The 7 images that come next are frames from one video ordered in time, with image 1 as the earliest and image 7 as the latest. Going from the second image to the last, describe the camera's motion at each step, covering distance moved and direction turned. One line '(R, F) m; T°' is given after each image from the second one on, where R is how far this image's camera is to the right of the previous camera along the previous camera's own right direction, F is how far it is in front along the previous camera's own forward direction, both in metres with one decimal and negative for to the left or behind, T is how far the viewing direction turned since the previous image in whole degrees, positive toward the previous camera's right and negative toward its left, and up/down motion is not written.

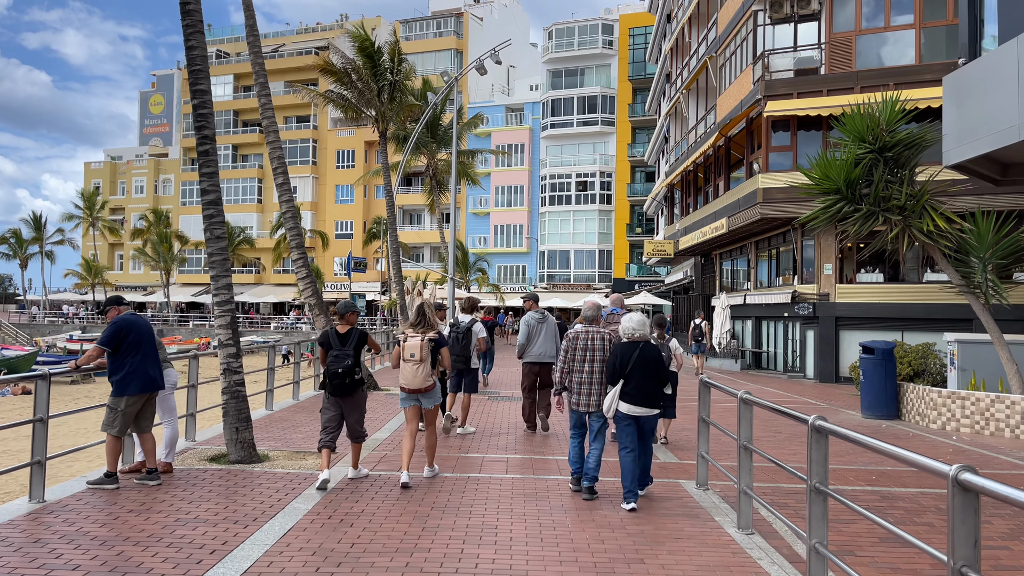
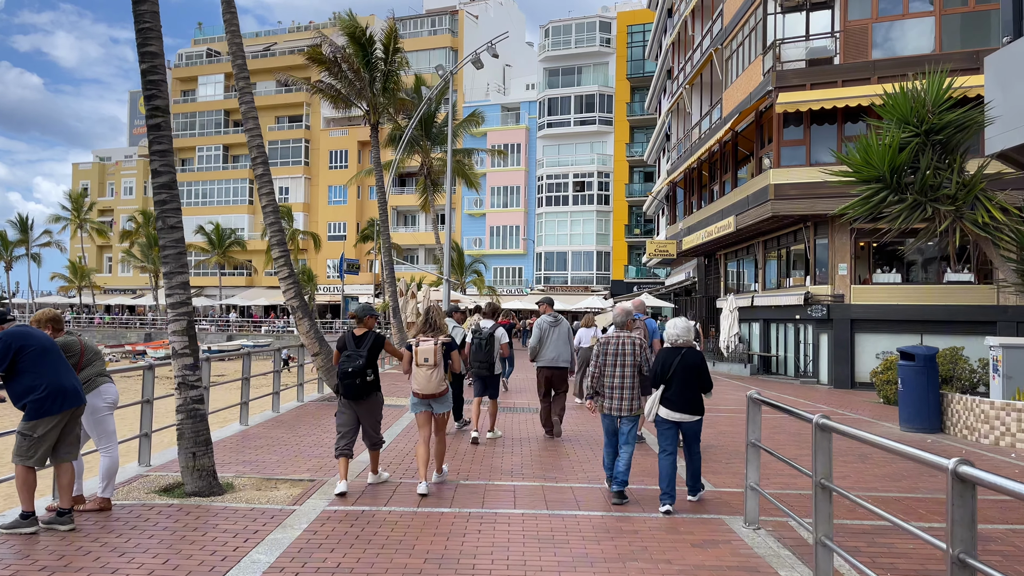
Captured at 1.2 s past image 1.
(-0.1, +1.1) m; 0°
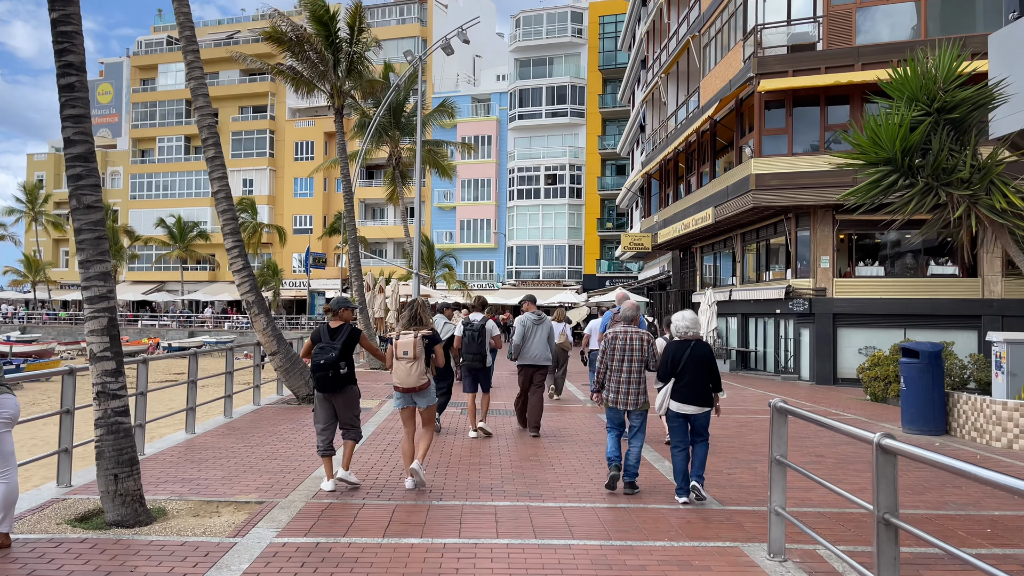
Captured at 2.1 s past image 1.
(-0.1, +0.9) m; +2°
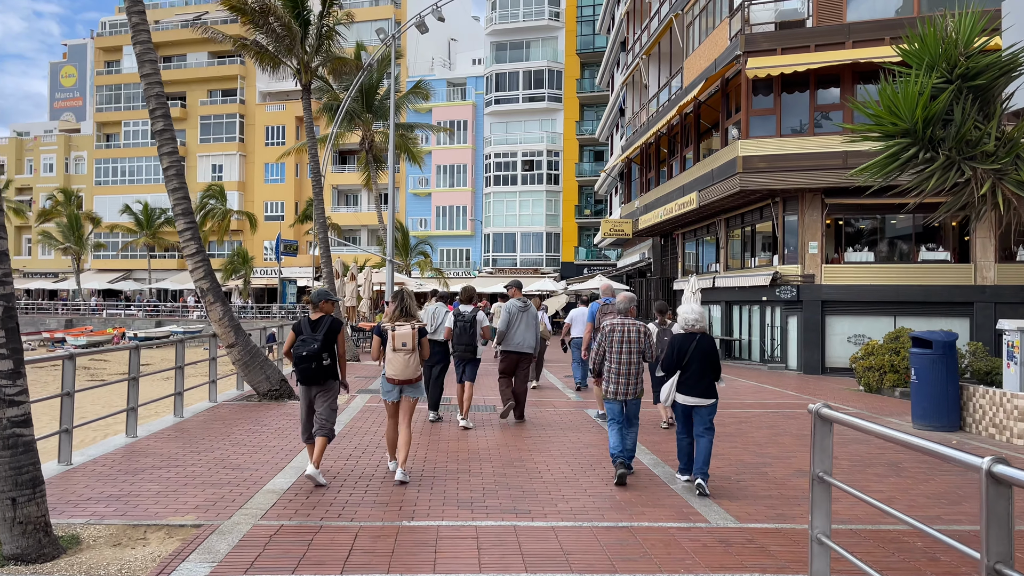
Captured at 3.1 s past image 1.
(0.0, +0.9) m; +2°
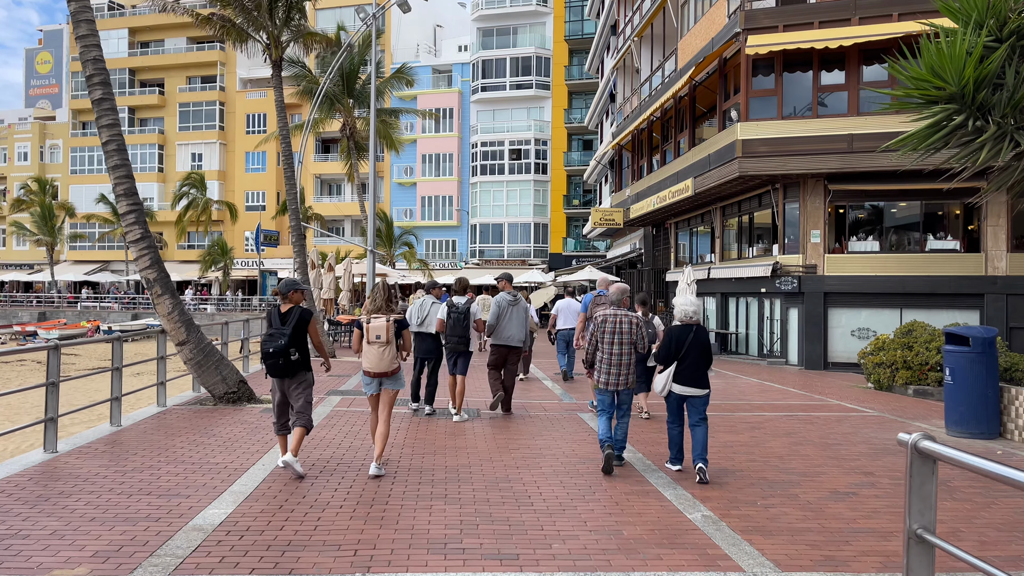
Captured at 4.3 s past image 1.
(0.0, +1.1) m; +1°
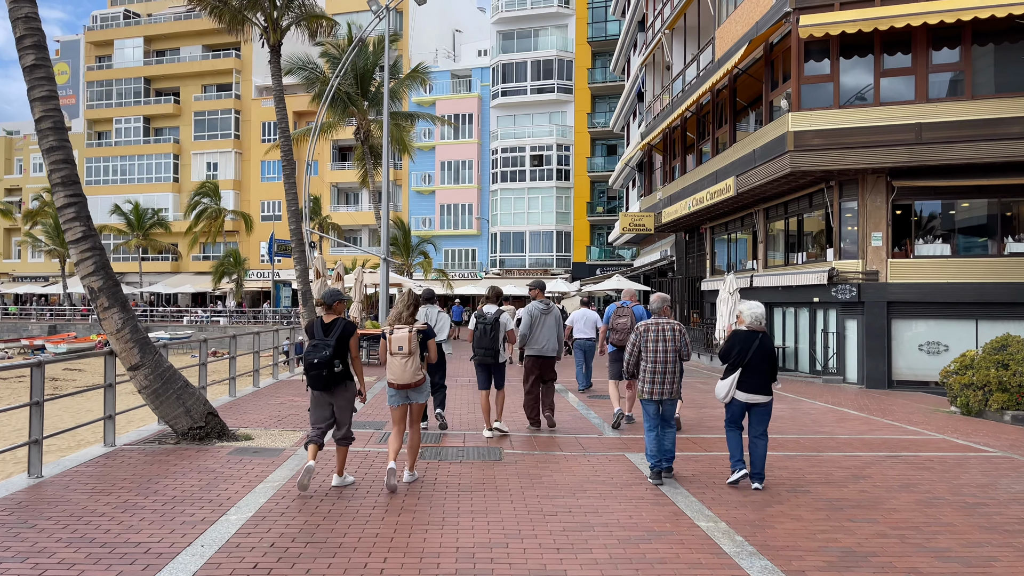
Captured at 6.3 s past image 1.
(-0.1, +1.8) m; -2°
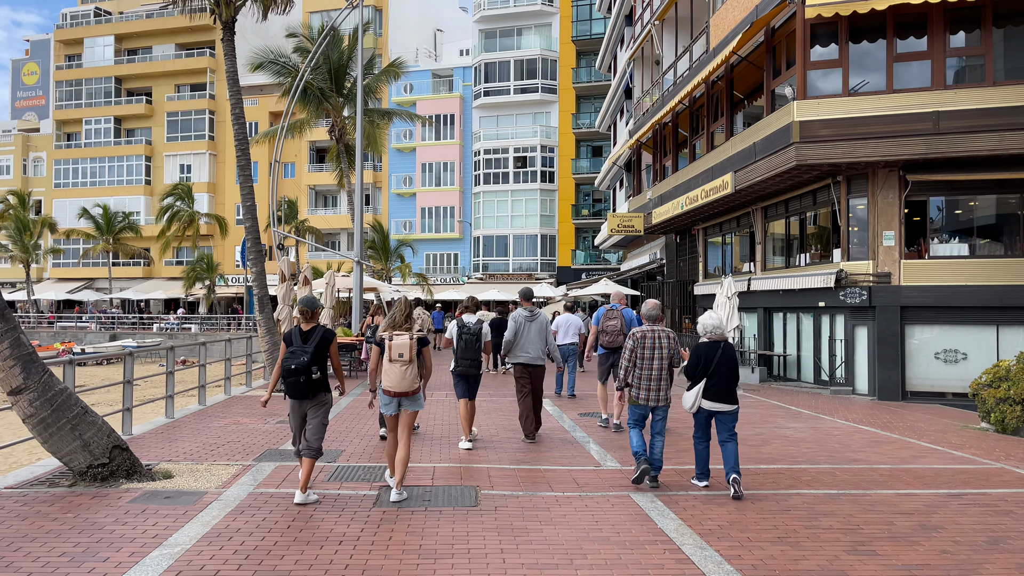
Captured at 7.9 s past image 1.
(0.0, +1.4) m; +1°
